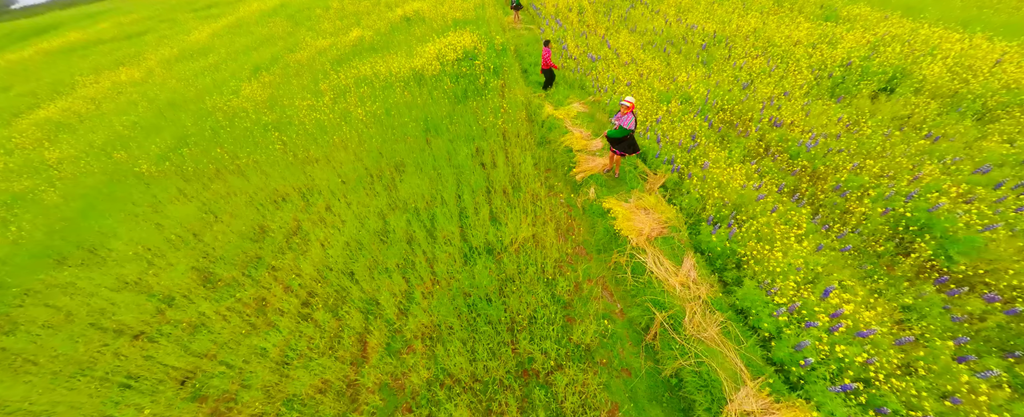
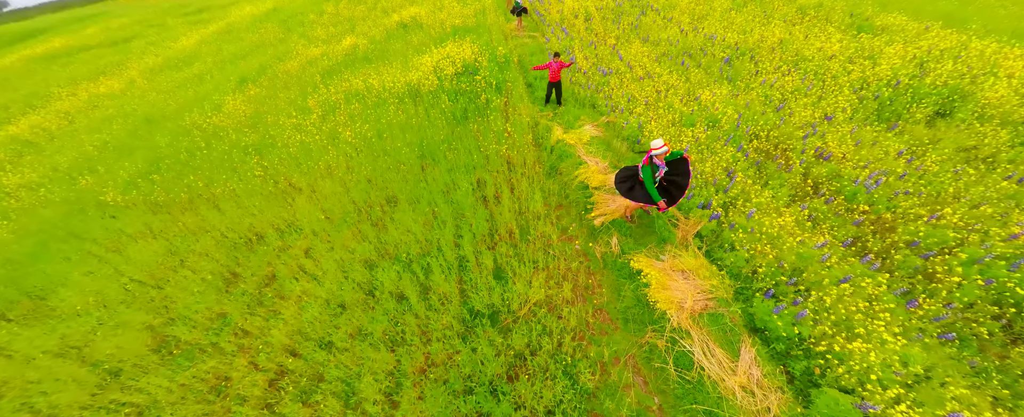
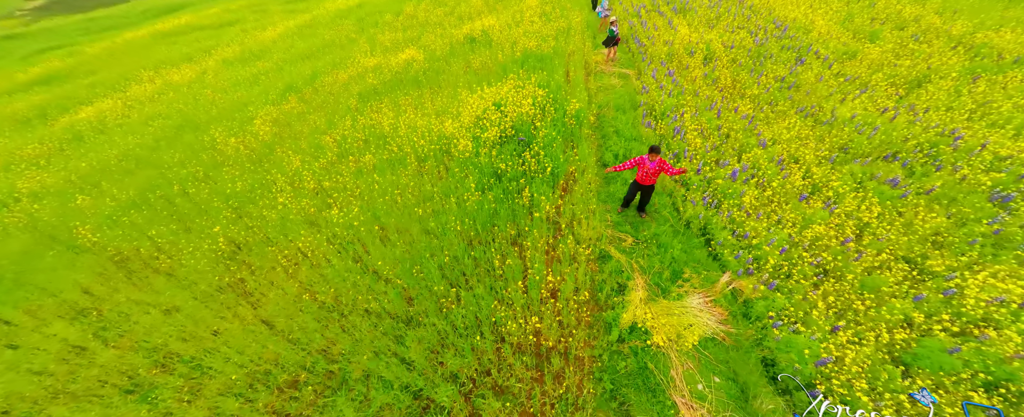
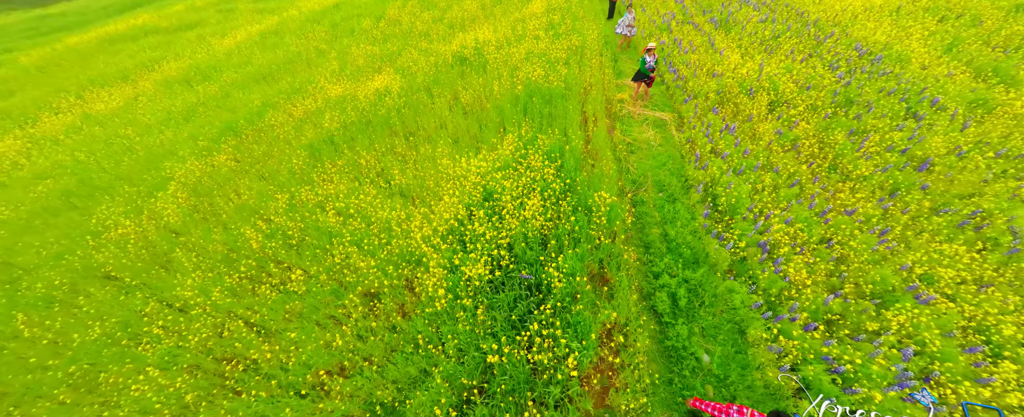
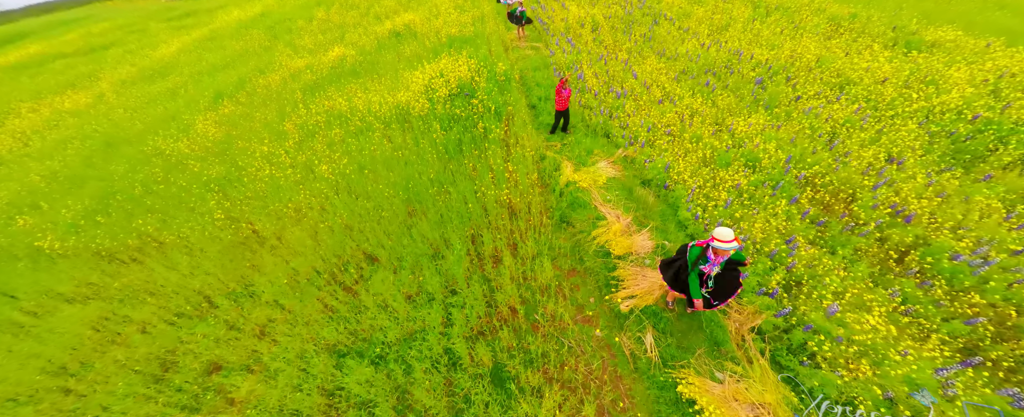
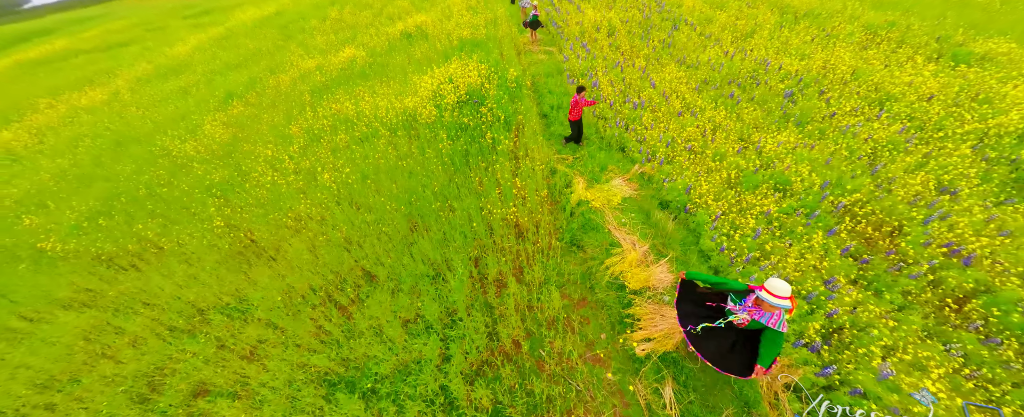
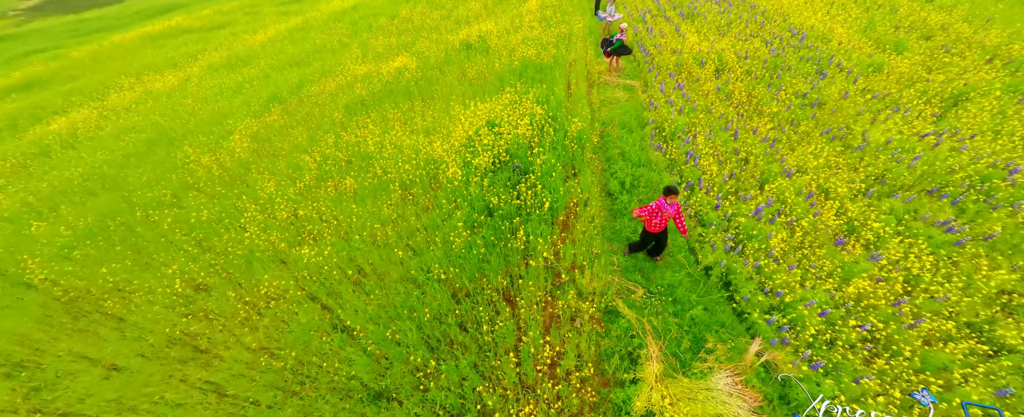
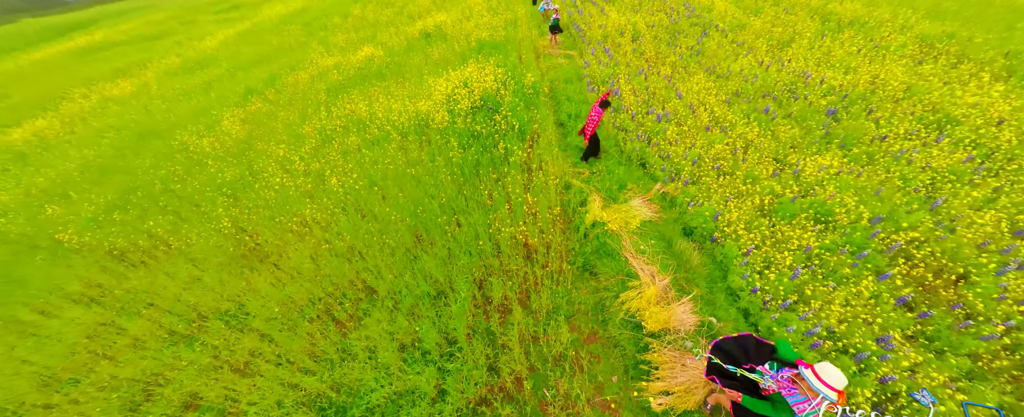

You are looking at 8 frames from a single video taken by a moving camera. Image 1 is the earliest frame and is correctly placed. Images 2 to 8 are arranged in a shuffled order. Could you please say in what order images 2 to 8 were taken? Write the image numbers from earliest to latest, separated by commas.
2, 5, 6, 8, 3, 7, 4
